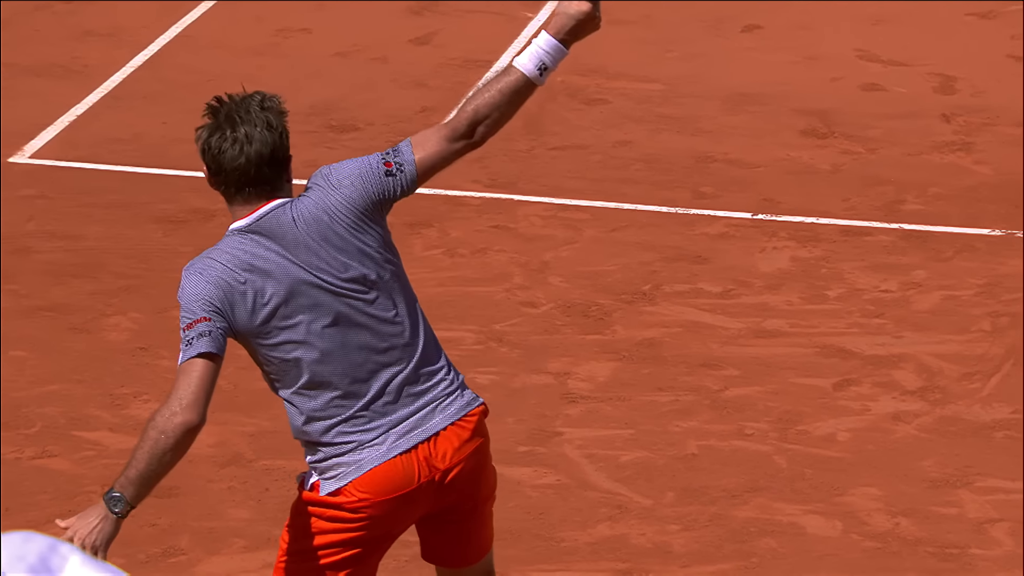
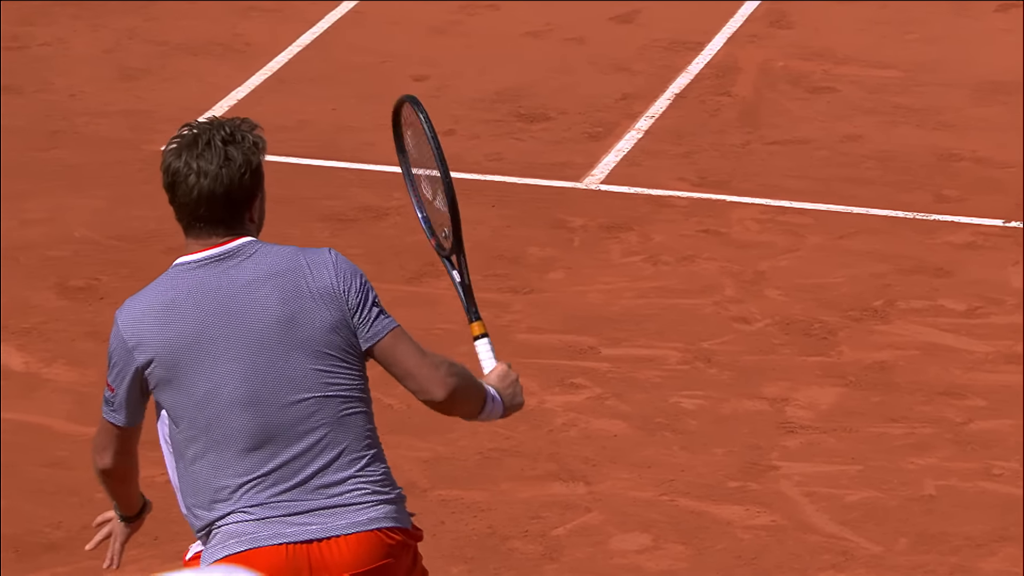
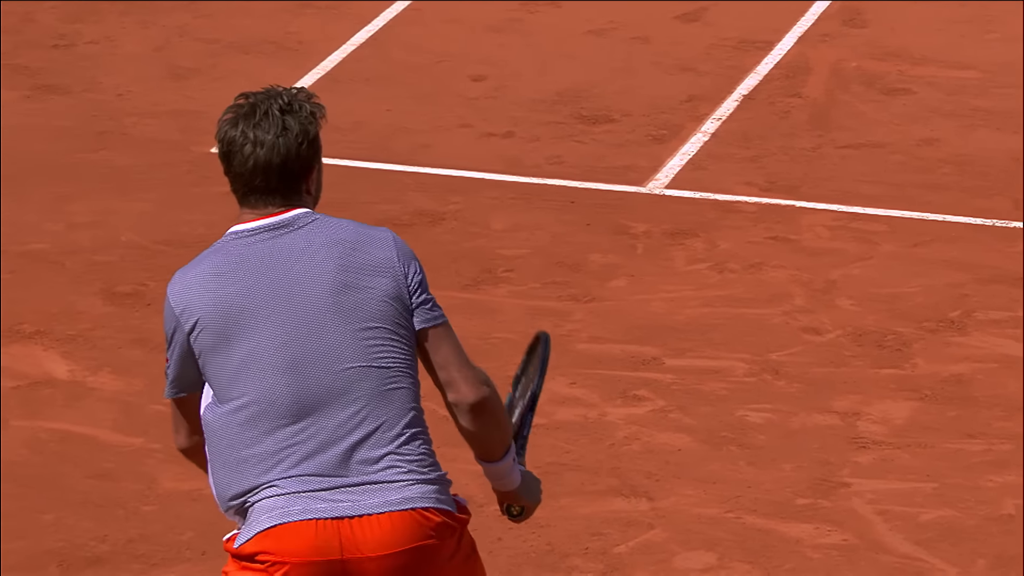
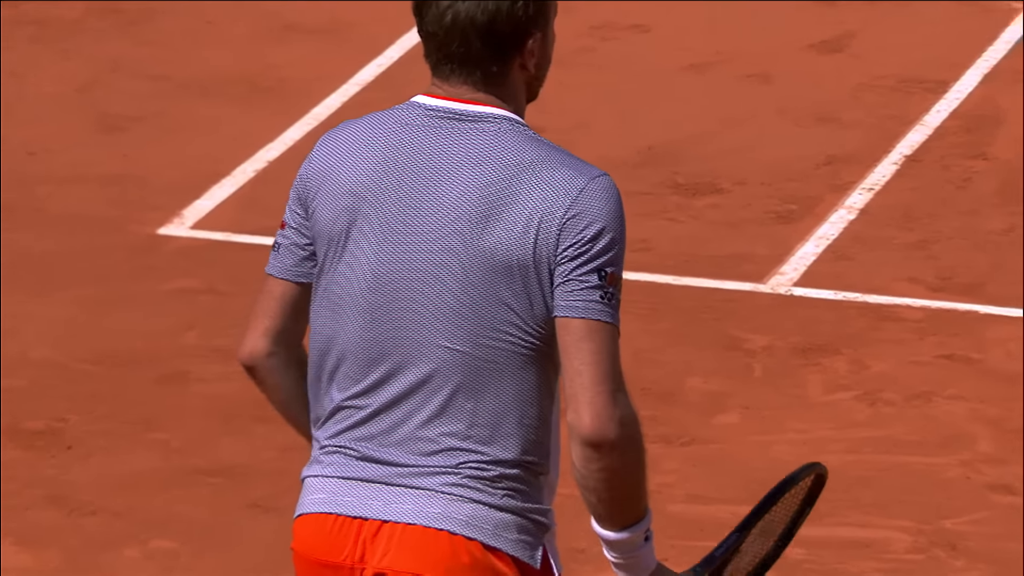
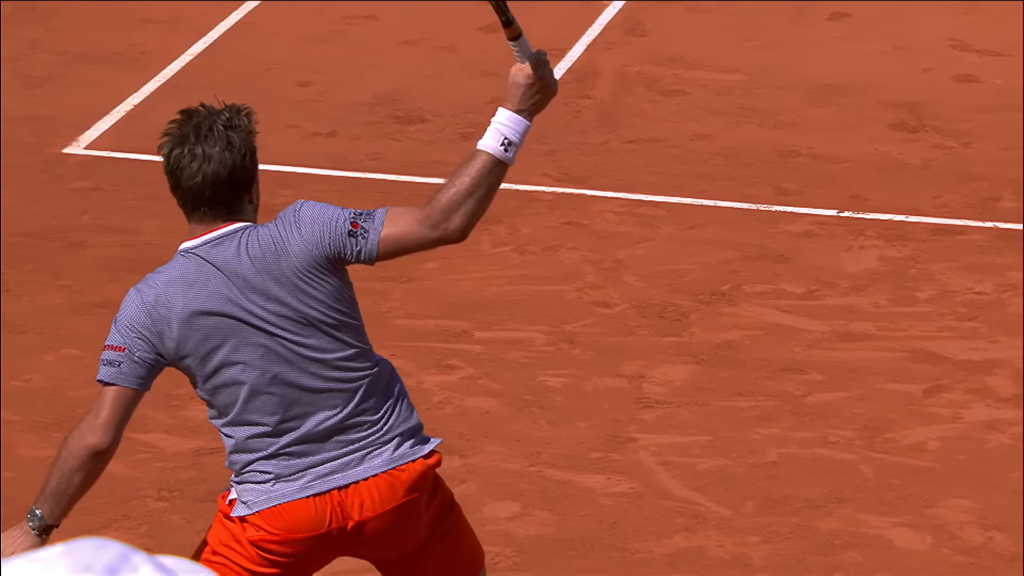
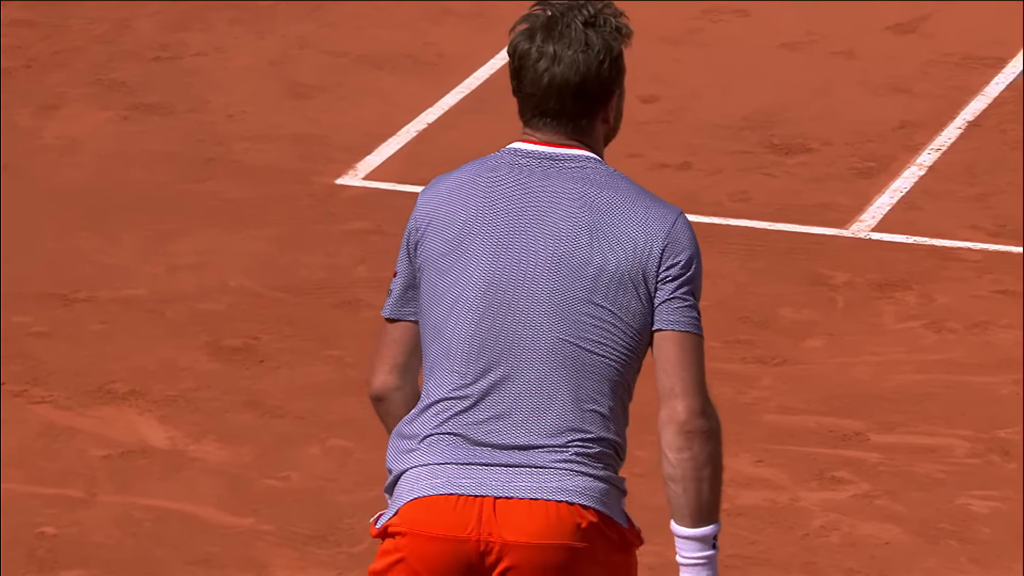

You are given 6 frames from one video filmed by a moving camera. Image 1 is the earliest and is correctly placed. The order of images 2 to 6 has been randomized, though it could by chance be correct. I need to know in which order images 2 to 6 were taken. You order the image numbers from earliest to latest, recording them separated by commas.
5, 2, 3, 6, 4
